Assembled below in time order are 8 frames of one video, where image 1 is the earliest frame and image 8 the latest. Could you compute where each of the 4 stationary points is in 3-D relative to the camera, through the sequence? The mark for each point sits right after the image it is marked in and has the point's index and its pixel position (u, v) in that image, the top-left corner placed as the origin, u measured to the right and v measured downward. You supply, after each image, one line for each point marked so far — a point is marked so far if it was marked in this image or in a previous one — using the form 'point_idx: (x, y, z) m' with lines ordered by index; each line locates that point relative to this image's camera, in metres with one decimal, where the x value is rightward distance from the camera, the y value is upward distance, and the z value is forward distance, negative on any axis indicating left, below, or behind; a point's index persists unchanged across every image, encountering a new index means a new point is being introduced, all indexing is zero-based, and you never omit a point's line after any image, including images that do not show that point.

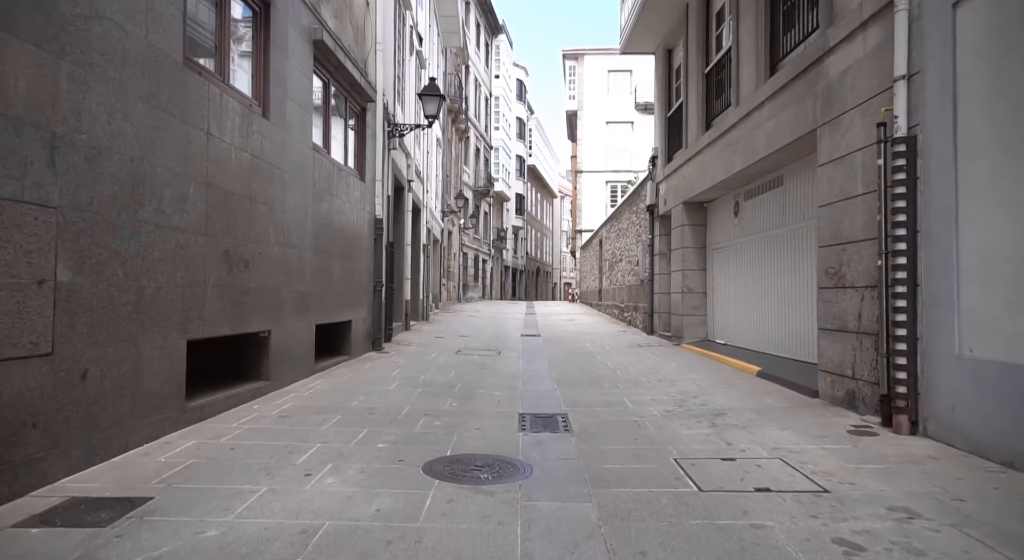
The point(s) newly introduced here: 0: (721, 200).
0: (+3.1, +1.2, +8.5) m
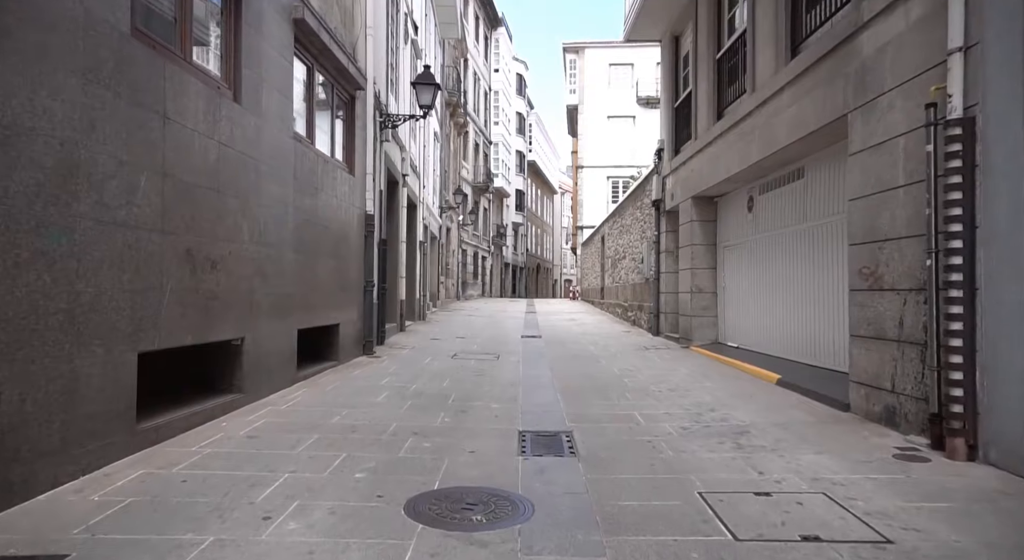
0: (+3.1, +1.2, +8.0) m
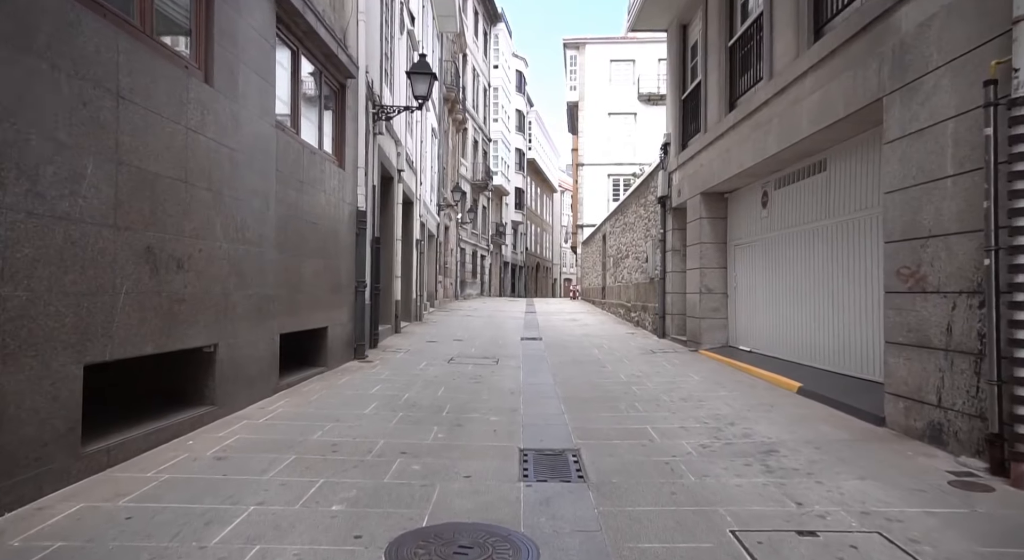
0: (+3.1, +1.2, +7.6) m
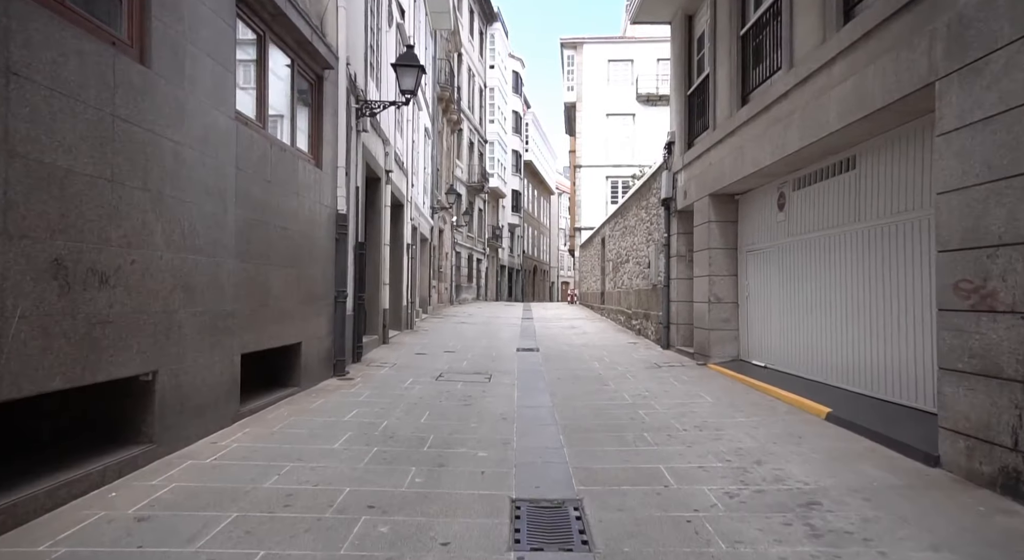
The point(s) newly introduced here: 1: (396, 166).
0: (+3.0, +1.1, +7.0) m
1: (-2.3, +2.2, +11.3) m
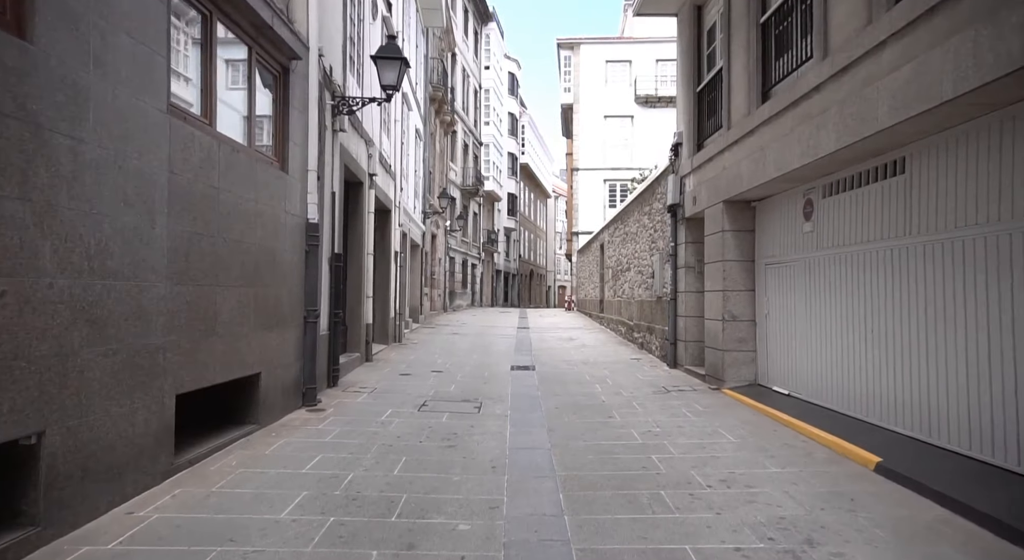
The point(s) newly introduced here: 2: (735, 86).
0: (+2.9, +0.9, +6.3) m
1: (-2.4, +2.0, +10.5) m
2: (+2.6, +2.3, +6.7) m
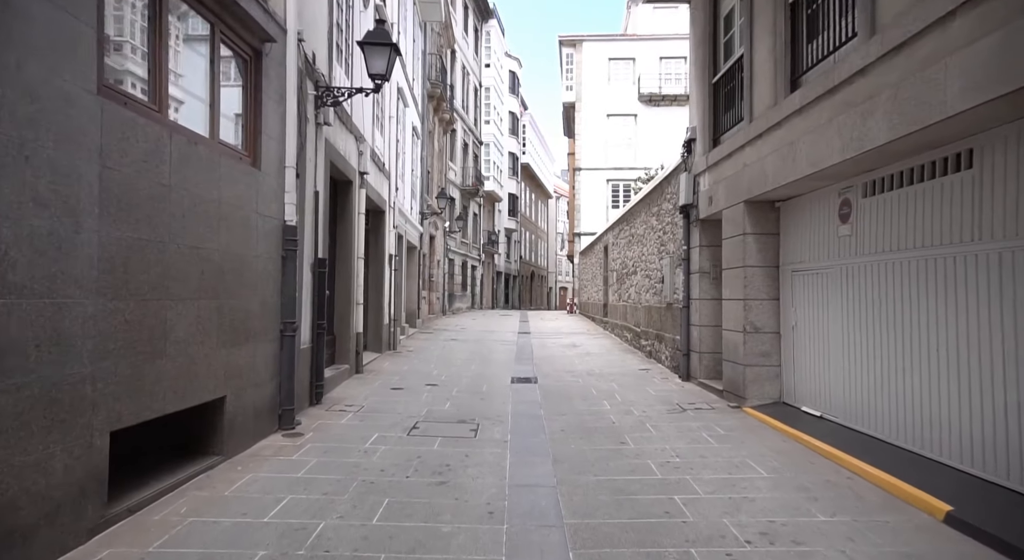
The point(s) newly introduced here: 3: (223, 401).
0: (+3.0, +0.8, +5.7) m
1: (-2.4, +2.0, +9.9) m
2: (+2.6, +2.2, +6.1) m
3: (-2.2, -0.9, +4.3) m
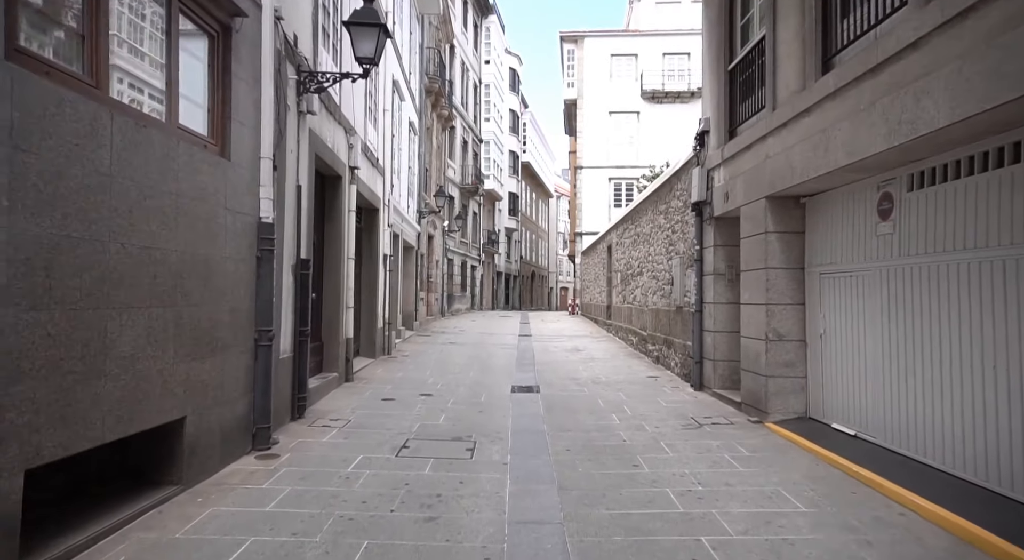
0: (+3.0, +0.8, +5.2) m
1: (-2.4, +1.9, +9.4) m
2: (+2.6, +2.2, +5.5) m
3: (-2.2, -0.9, +3.8) m
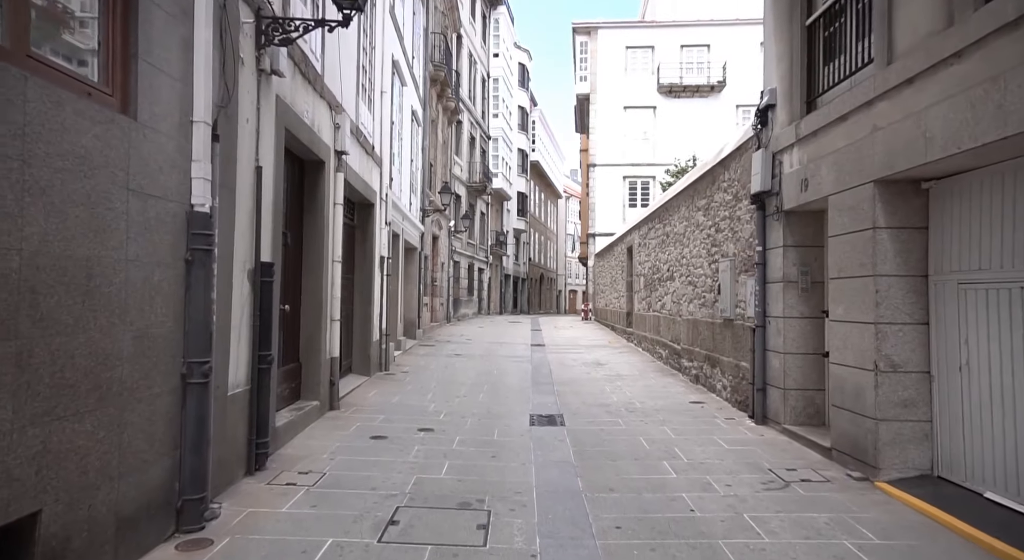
0: (+3.1, +0.7, +3.7) m
1: (-2.1, +1.8, +8.0) m
2: (+2.8, +2.1, +4.1) m
3: (-2.0, -1.0, +2.4) m
